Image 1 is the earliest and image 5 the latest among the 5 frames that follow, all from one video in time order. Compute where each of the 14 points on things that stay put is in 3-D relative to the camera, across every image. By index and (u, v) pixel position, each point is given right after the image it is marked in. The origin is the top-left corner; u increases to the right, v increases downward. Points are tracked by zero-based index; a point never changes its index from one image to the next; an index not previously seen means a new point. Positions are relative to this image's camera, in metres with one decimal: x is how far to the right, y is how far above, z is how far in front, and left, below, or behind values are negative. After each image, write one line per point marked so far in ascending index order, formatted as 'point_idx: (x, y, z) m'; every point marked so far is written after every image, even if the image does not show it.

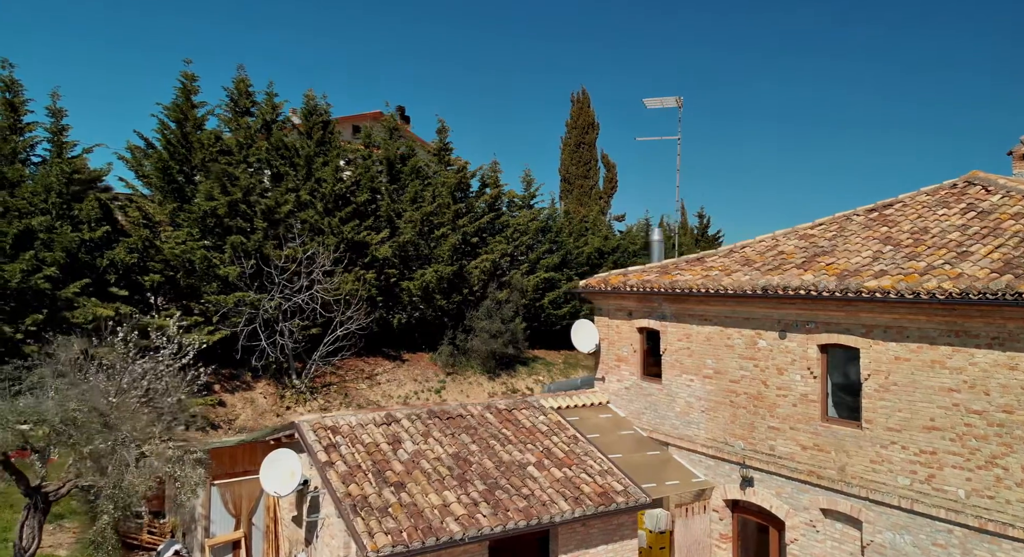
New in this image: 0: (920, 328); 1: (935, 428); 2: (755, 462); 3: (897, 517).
0: (+6.1, -0.7, +10.8) m
1: (+6.2, -2.2, +10.6) m
2: (+4.4, -3.3, +13.2) m
3: (+5.9, -3.6, +11.1) m
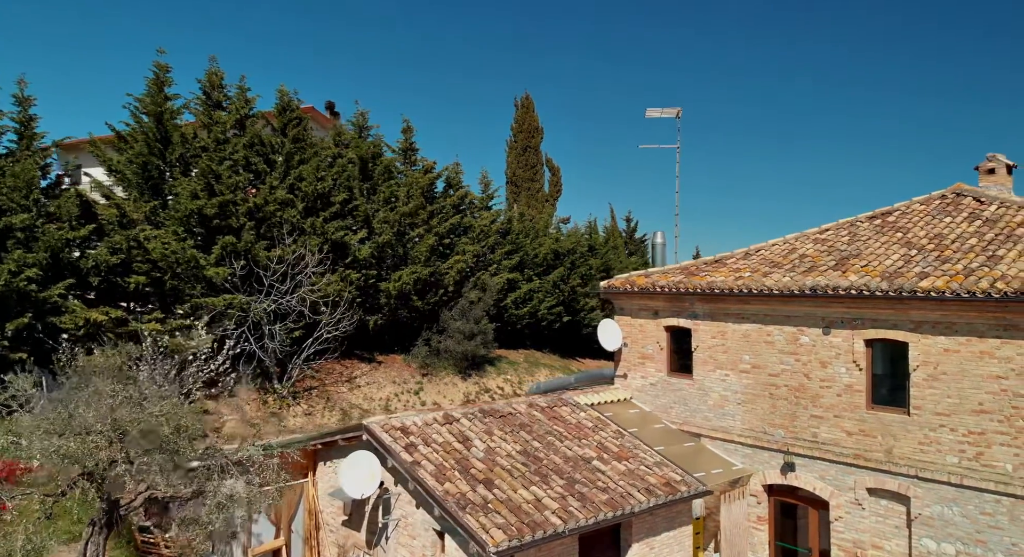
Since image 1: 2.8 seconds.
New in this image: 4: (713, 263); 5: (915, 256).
0: (+7.6, -0.7, +12.2) m
1: (+7.8, -2.2, +12.0) m
2: (+5.6, -3.3, +14.3) m
3: (+7.4, -3.6, +12.4) m
4: (+4.7, +0.4, +17.2) m
5: (+7.8, +0.4, +14.1) m
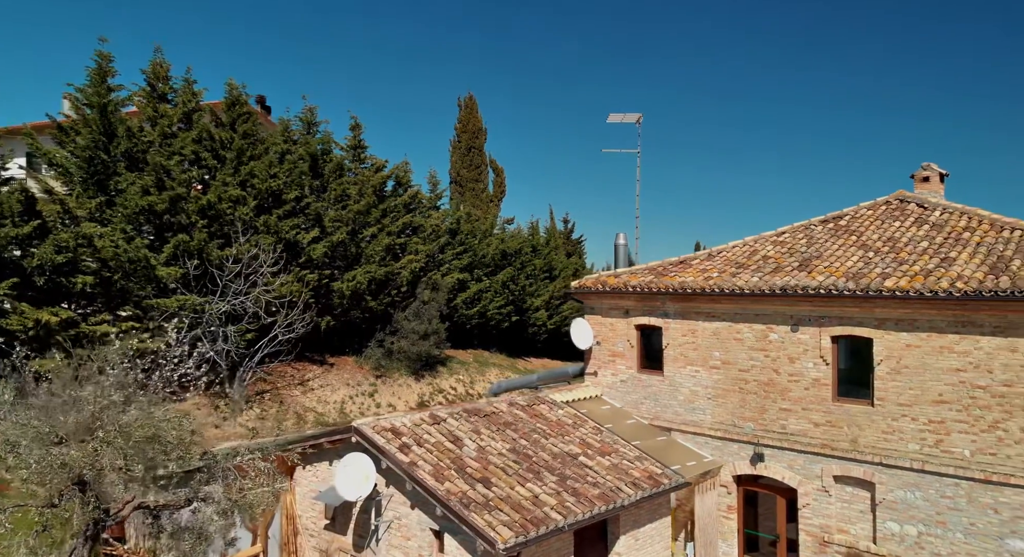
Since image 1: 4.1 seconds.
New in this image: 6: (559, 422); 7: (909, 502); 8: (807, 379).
0: (+7.5, -0.7, +13.2) m
1: (+7.7, -2.2, +13.1) m
2: (+5.3, -3.3, +15.1) m
3: (+7.2, -3.6, +13.4) m
4: (+4.1, +0.4, +17.8) m
5: (+7.5, +0.4, +15.2) m
6: (+1.0, -3.0, +15.2) m
7: (+7.3, -4.1, +13.4) m
8: (+5.9, -2.0, +14.7) m
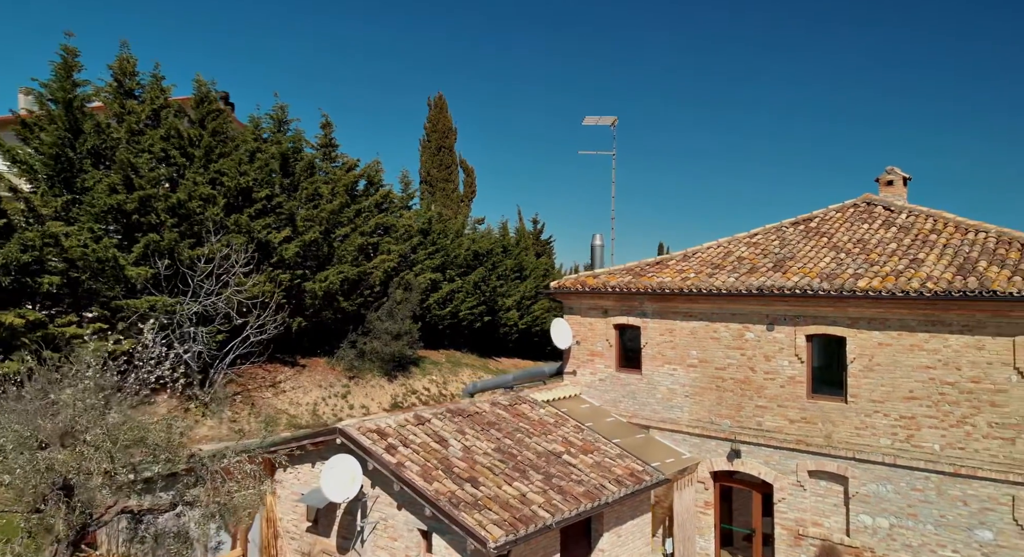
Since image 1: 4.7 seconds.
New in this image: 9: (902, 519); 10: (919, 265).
0: (+7.2, -0.8, +13.7) m
1: (+7.4, -2.2, +13.6) m
2: (+4.9, -3.3, +15.4) m
3: (+6.9, -3.6, +13.9) m
4: (+3.6, +0.4, +18.1) m
5: (+7.1, +0.4, +15.6) m
6: (+0.6, -3.0, +15.4) m
7: (+7.0, -4.1, +13.9) m
8: (+5.5, -2.0, +15.1) m
9: (+7.3, -4.5, +13.7) m
10: (+7.9, +0.3, +14.3) m
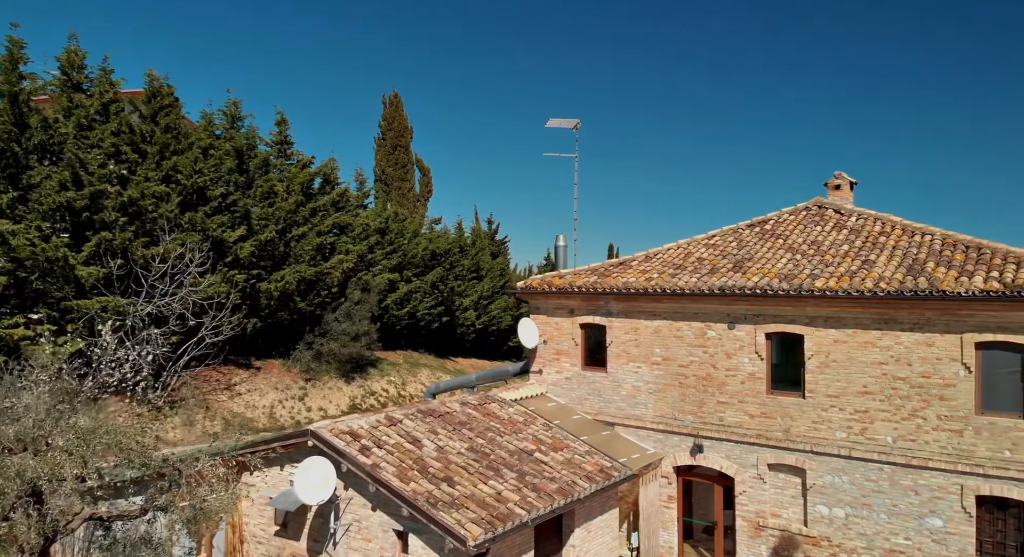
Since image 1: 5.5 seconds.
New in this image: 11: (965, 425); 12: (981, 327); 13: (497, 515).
0: (+6.7, -0.8, +14.3) m
1: (+6.9, -2.2, +14.2) m
2: (+4.2, -3.3, +15.9) m
3: (+6.4, -3.6, +14.5) m
4: (+2.7, +0.4, +18.5) m
5: (+6.4, +0.4, +16.3) m
6: (0.0, -3.0, +15.5) m
7: (+6.4, -4.1, +14.5) m
8: (+4.9, -2.0, +15.6) m
9: (+6.7, -4.5, +14.3) m
10: (+7.3, +0.3, +15.0) m
11: (+8.2, -2.7, +13.4) m
12: (+8.4, -0.9, +13.2) m
13: (-0.3, -3.8, +11.8) m
